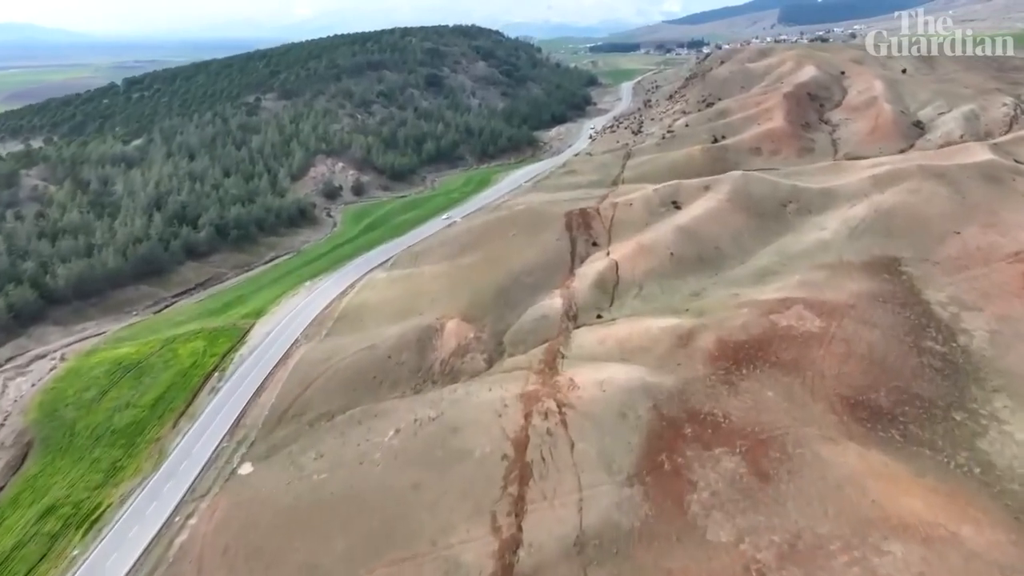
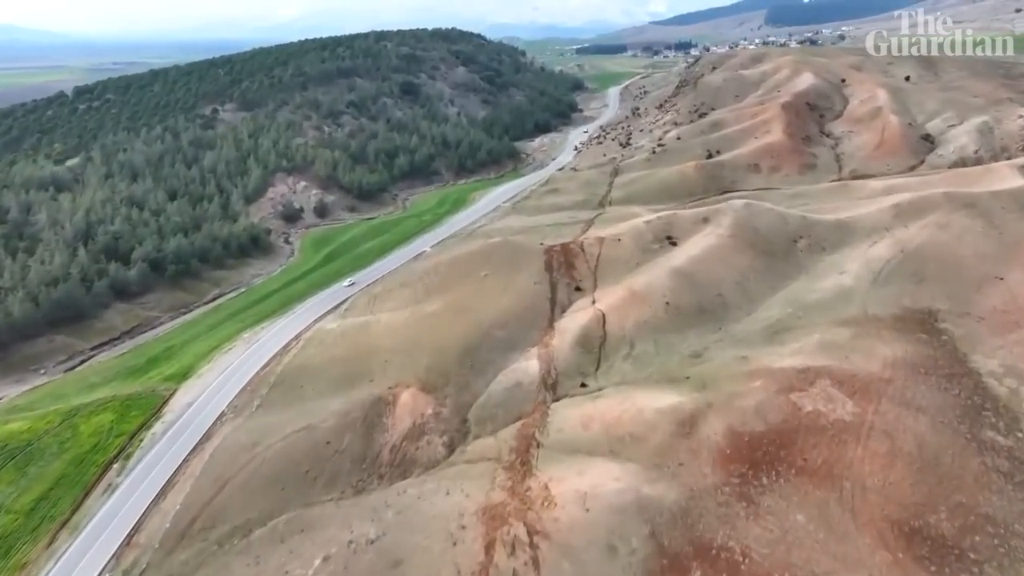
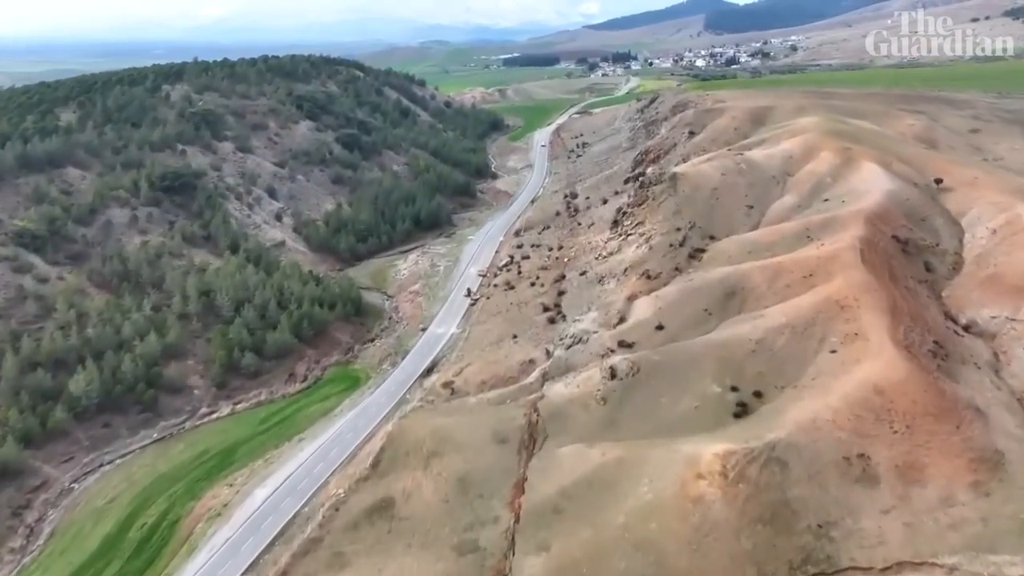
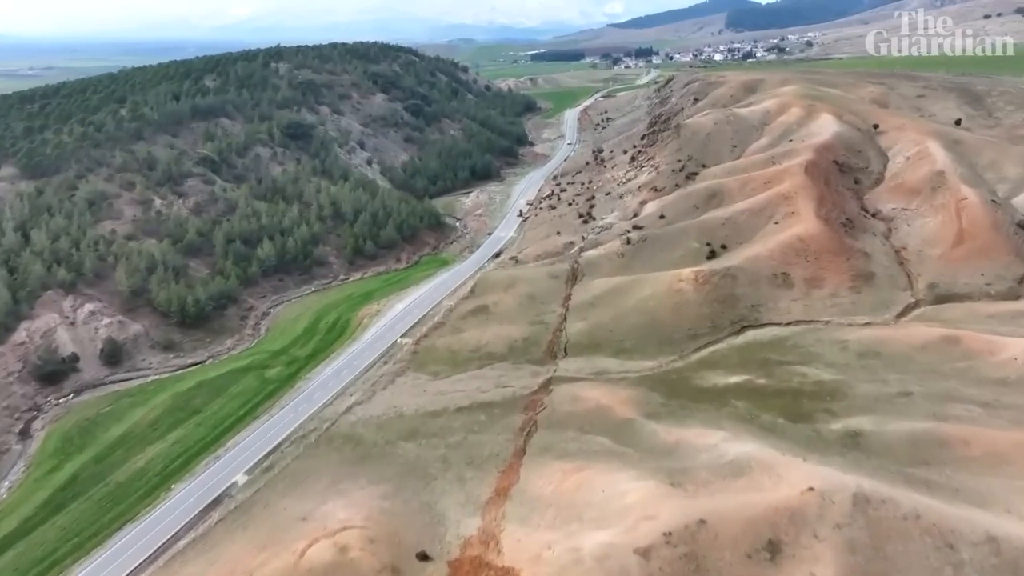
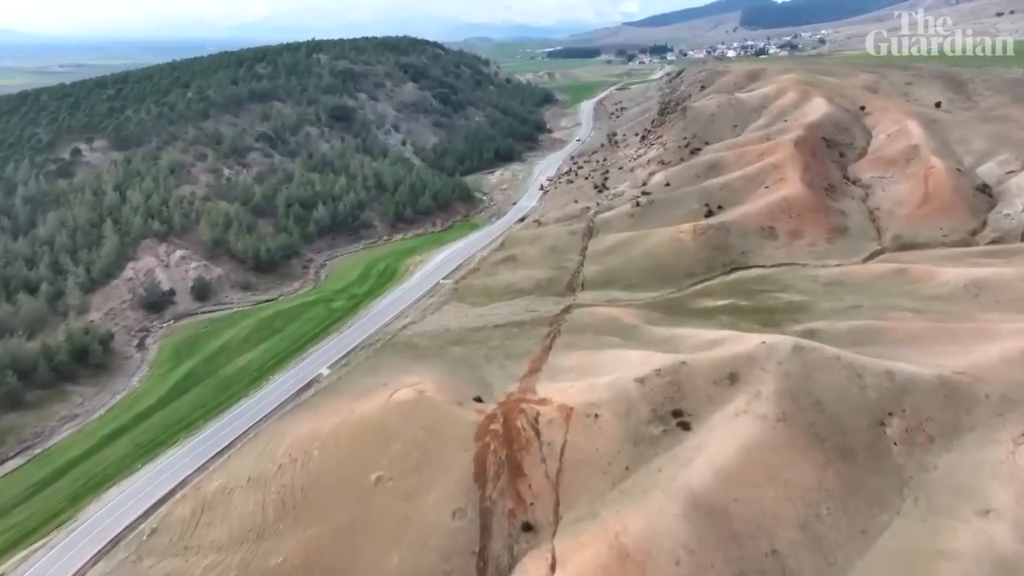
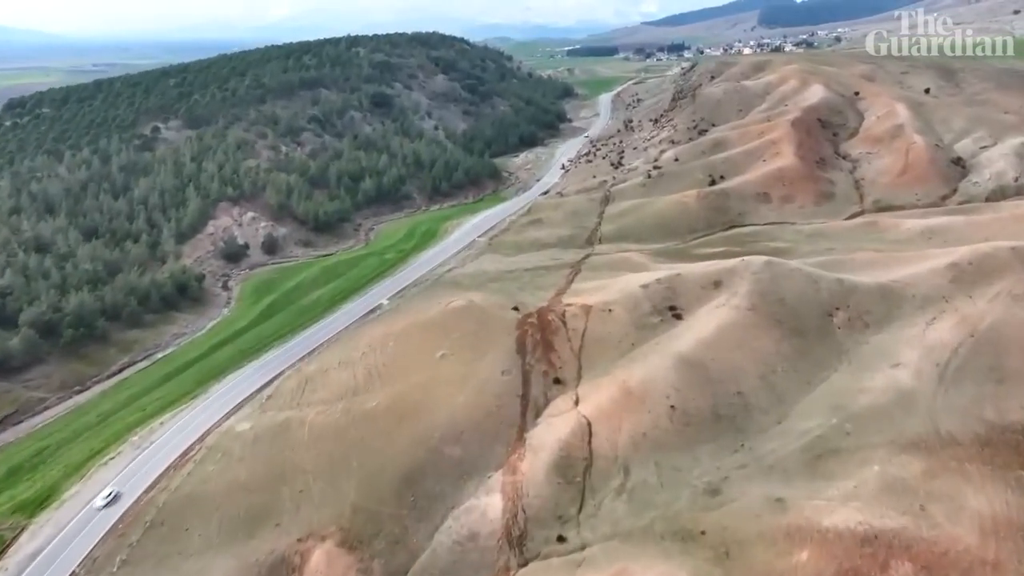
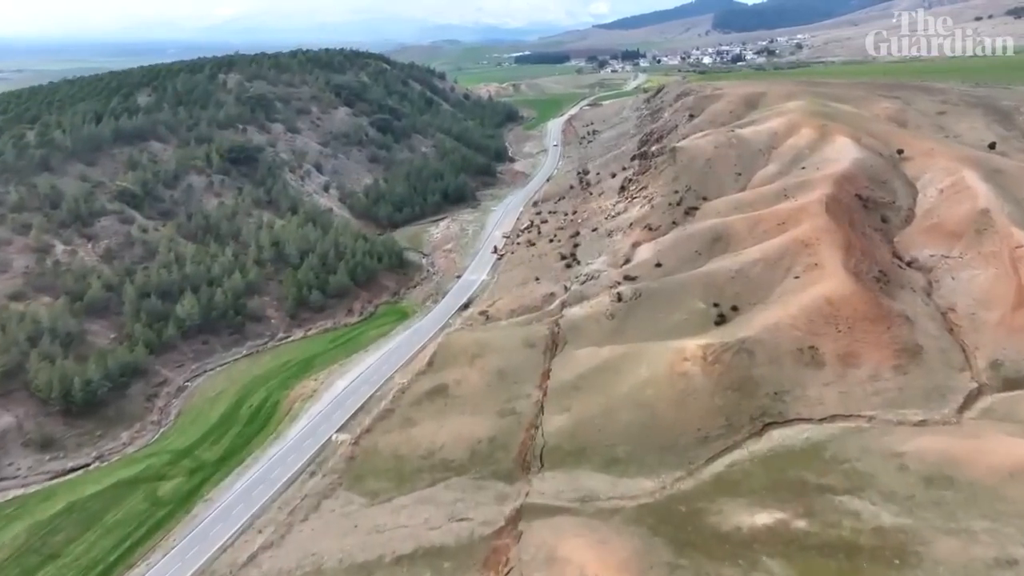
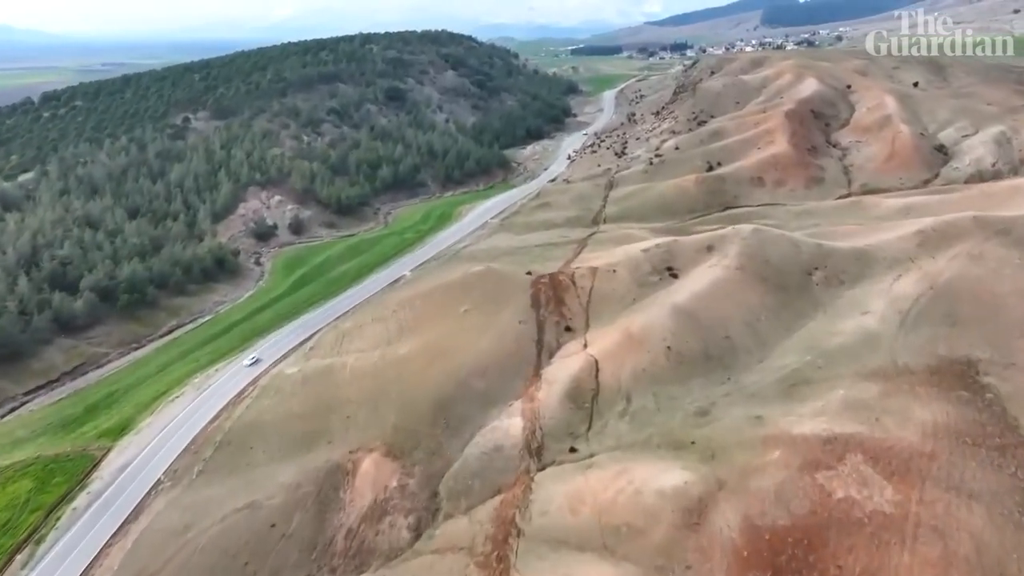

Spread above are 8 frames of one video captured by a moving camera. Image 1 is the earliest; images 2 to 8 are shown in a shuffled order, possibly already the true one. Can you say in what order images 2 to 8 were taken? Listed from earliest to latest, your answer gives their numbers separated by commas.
2, 8, 6, 5, 4, 7, 3
